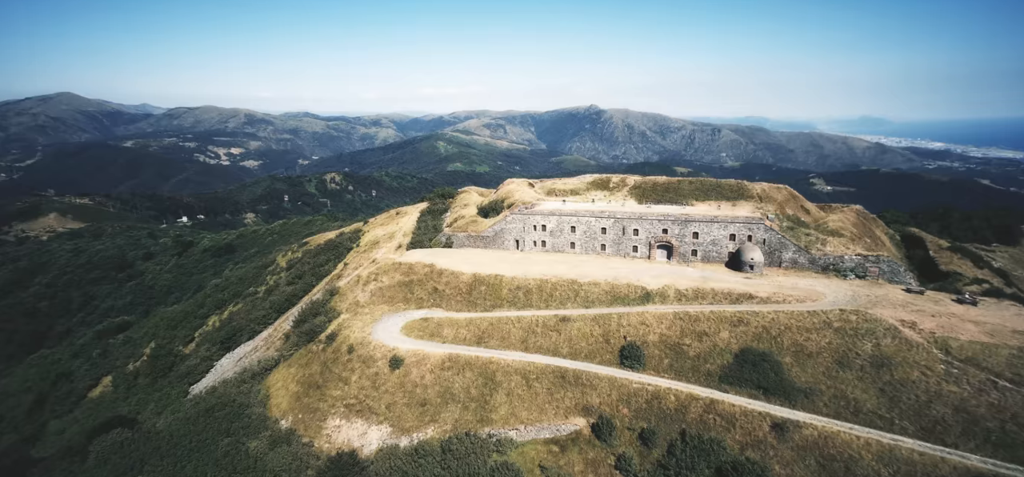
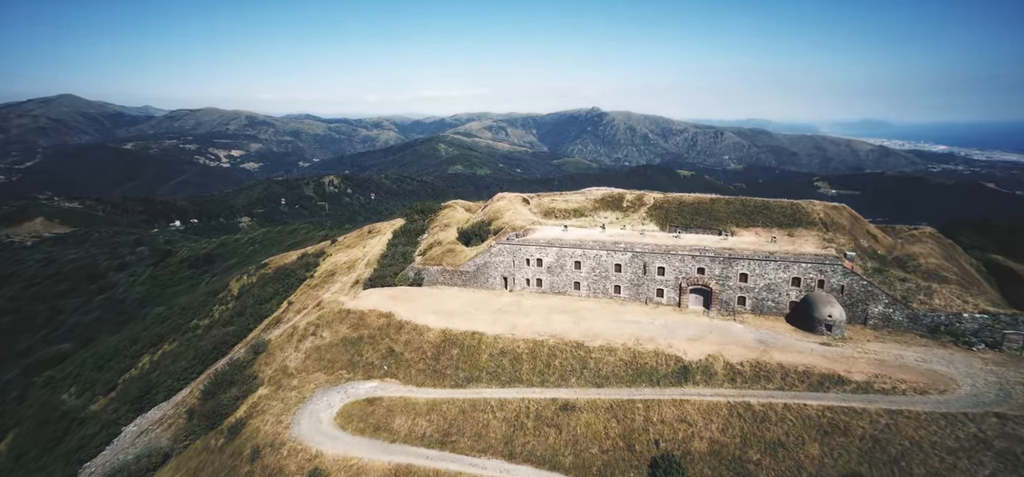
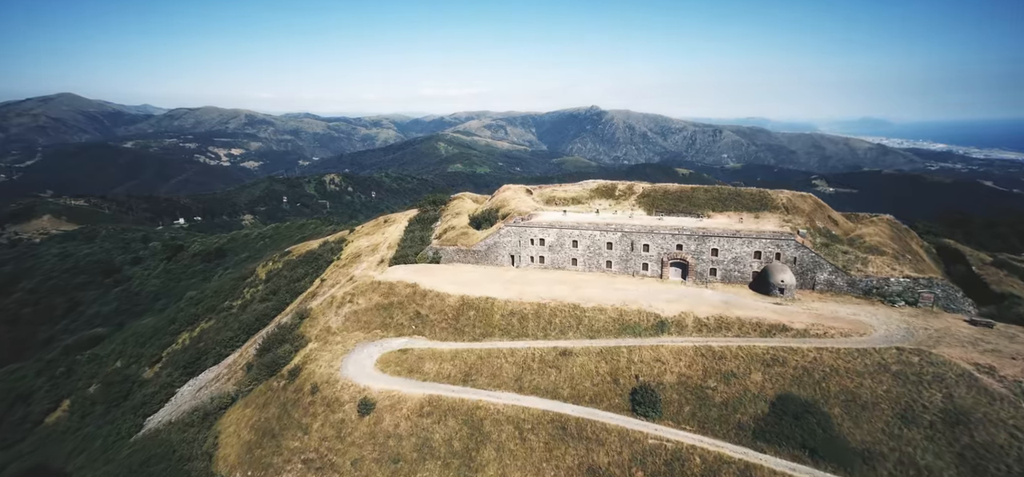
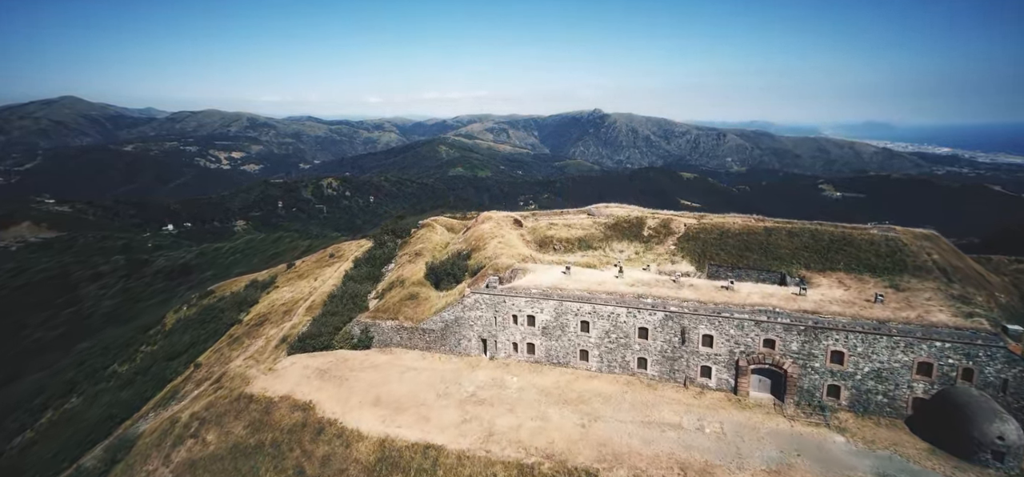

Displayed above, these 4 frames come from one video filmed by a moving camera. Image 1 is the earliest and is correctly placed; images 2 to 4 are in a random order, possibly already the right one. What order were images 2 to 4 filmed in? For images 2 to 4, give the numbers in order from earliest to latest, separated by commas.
3, 2, 4
